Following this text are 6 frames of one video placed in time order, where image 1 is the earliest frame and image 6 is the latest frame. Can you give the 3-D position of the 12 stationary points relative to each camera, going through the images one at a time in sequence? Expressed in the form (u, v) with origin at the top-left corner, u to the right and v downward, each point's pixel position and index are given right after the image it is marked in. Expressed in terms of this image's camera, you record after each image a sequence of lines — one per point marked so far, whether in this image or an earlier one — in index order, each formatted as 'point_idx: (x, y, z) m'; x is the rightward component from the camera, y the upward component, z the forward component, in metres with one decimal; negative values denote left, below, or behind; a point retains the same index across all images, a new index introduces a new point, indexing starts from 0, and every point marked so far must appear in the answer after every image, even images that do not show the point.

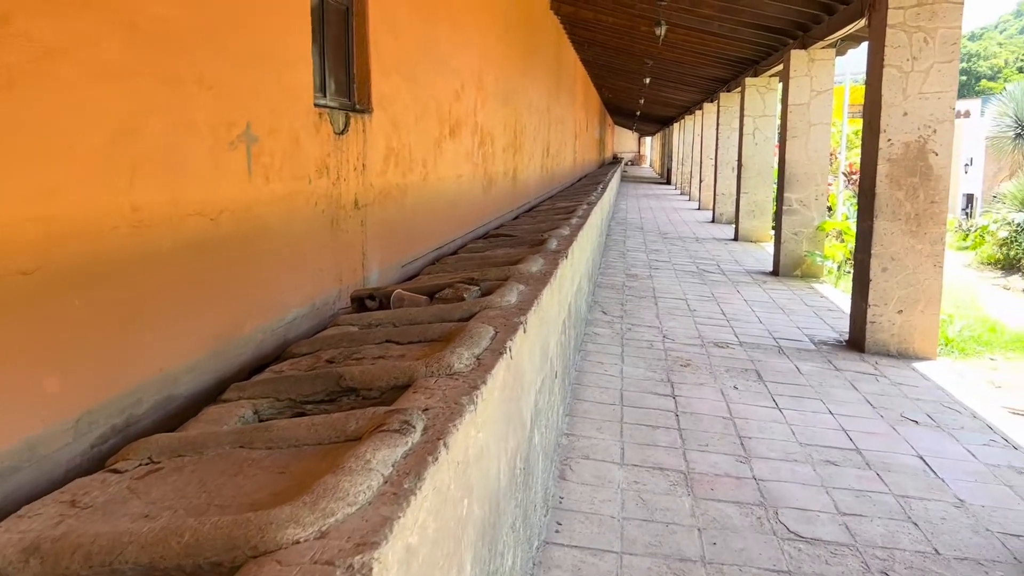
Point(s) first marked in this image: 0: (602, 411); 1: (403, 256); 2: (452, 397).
0: (+0.3, -0.4, +2.9) m
1: (-0.4, +0.1, +3.0) m
2: (-0.1, -0.1, +1.1) m
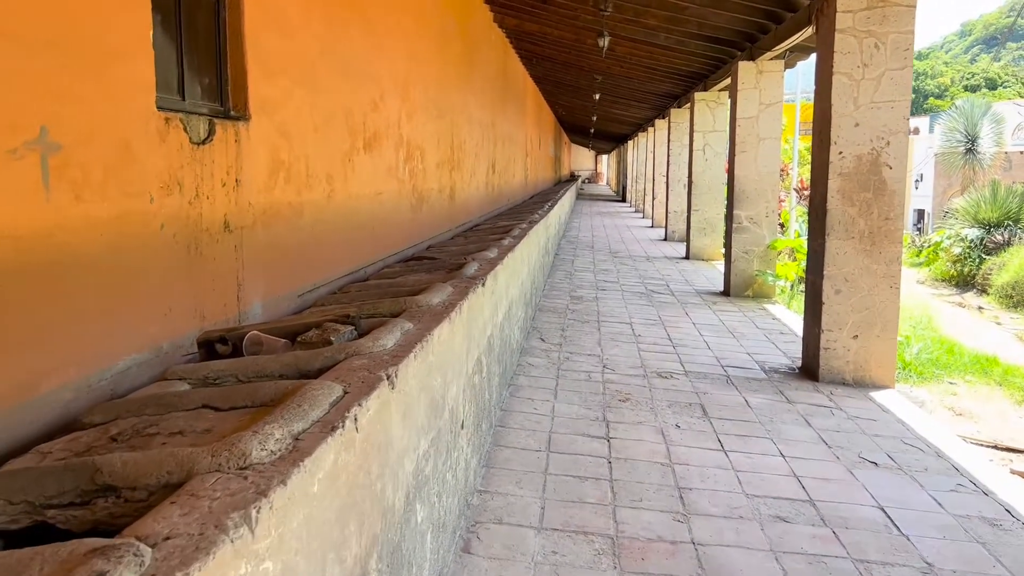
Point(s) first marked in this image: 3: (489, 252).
0: (0.0, -0.5, +2.5) m
1: (-0.7, 0.0, +2.7) m
2: (-0.3, -0.2, +0.8) m
3: (-0.1, +0.1, +3.4) m
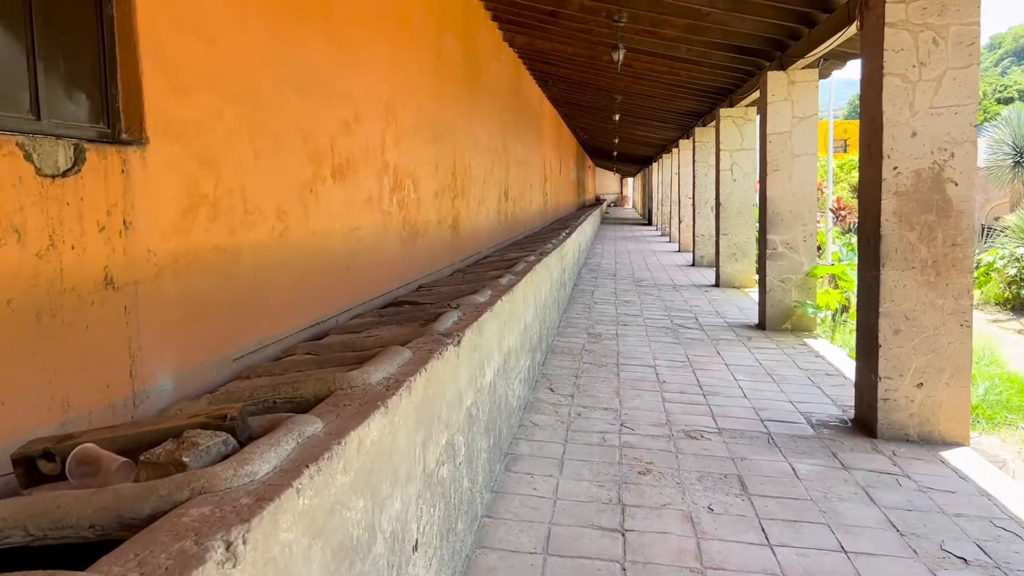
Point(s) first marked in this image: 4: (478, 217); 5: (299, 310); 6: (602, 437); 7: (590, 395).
0: (0.0, -0.6, +2.0) m
1: (-0.7, -0.1, +2.2) m
2: (-0.4, -0.3, +0.3) m
3: (-0.1, 0.0, +2.9) m
4: (-0.2, +0.5, +6.0) m
5: (-0.6, -0.1, +2.6) m
6: (+0.3, -0.5, +3.0) m
7: (+0.3, -0.5, +3.6) m
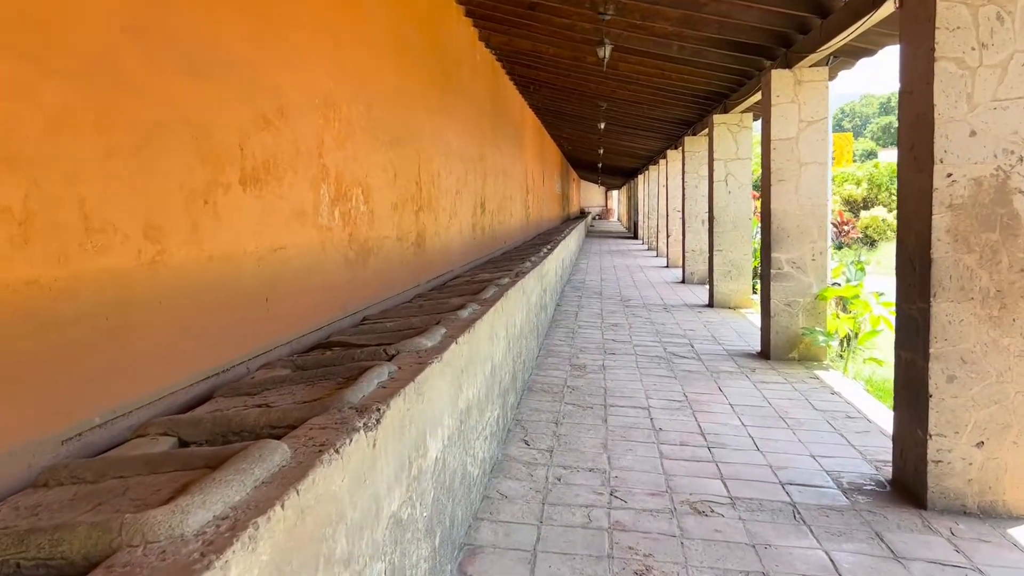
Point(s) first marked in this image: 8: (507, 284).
0: (-0.1, -0.7, +1.3) m
1: (-0.8, -0.2, +1.5) m
2: (-0.4, -0.4, -0.4) m
3: (-0.2, -0.1, +2.2) m
4: (-0.4, +0.3, +5.4) m
5: (-0.7, -0.2, +2.0) m
6: (+0.2, -0.6, +2.4) m
7: (+0.2, -0.6, +3.0) m
8: (0.0, 0.0, +3.8) m
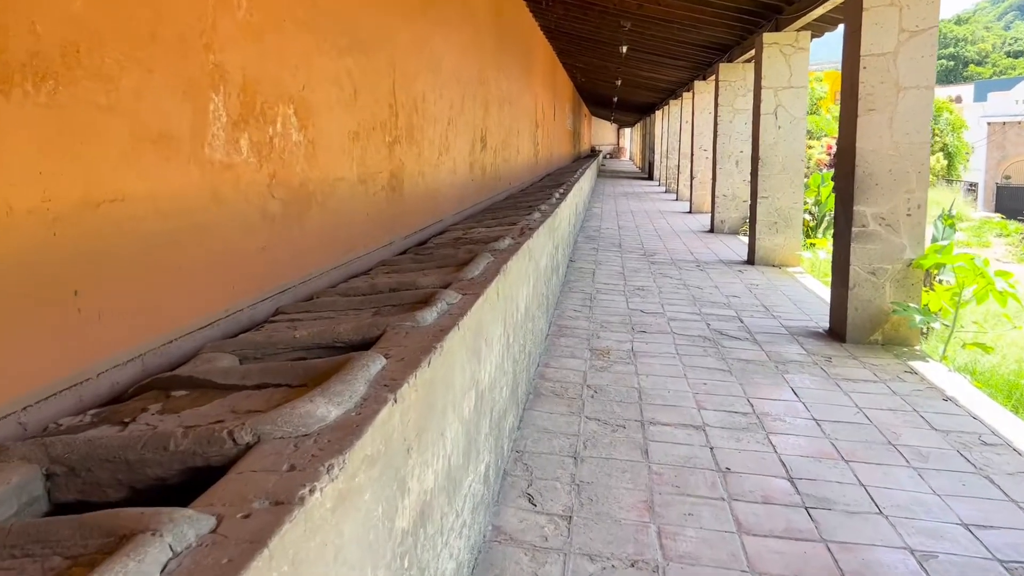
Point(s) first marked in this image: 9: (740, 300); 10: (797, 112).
0: (-0.1, -0.8, +0.3) m
1: (-0.8, -0.3, +0.4) m
2: (-0.5, -0.5, -1.4) m
3: (-0.2, -0.1, +1.2) m
4: (-0.4, +0.6, +4.2) m
5: (-0.8, -0.2, +0.9) m
6: (+0.2, -0.6, +1.3) m
7: (+0.2, -0.5, +2.0) m
8: (0.0, +0.1, +2.8) m
9: (+1.2, -0.1, +4.7) m
10: (+1.9, +1.2, +5.9) m
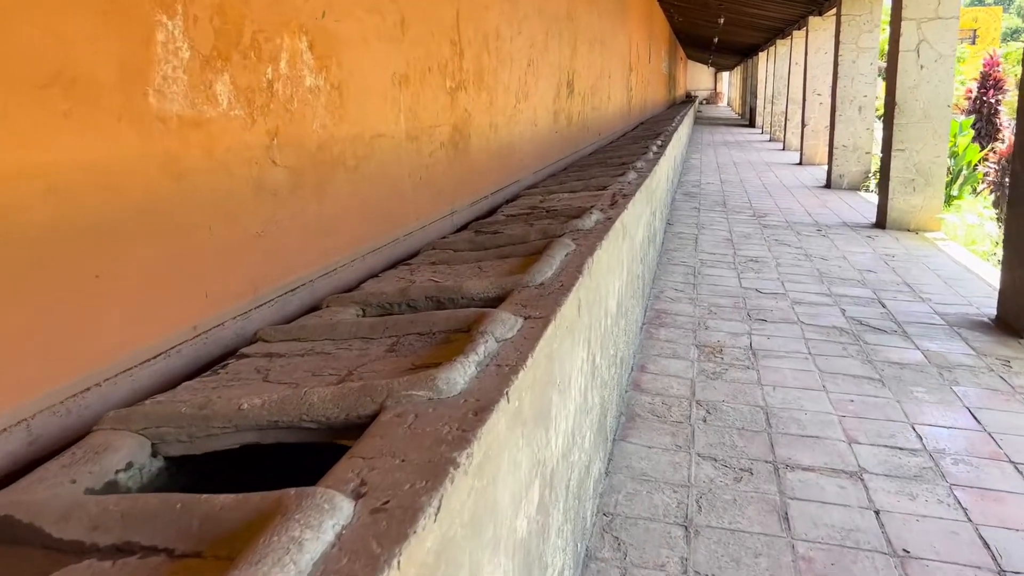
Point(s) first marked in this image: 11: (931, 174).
0: (-0.2, -0.9, -0.3) m
1: (-0.8, -0.4, -0.1) m
2: (-0.7, -0.8, -2.0) m
3: (-0.2, -0.2, +0.6) m
4: (0.0, +0.7, +3.6) m
5: (-0.7, -0.3, +0.3) m
6: (+0.3, -0.7, +0.7) m
7: (+0.3, -0.5, +1.3) m
8: (+0.2, +0.2, +2.1) m
9: (+1.7, 0.0, +3.9) m
10: (+2.5, +1.4, +4.9) m
11: (+2.5, +0.7, +5.1) m
